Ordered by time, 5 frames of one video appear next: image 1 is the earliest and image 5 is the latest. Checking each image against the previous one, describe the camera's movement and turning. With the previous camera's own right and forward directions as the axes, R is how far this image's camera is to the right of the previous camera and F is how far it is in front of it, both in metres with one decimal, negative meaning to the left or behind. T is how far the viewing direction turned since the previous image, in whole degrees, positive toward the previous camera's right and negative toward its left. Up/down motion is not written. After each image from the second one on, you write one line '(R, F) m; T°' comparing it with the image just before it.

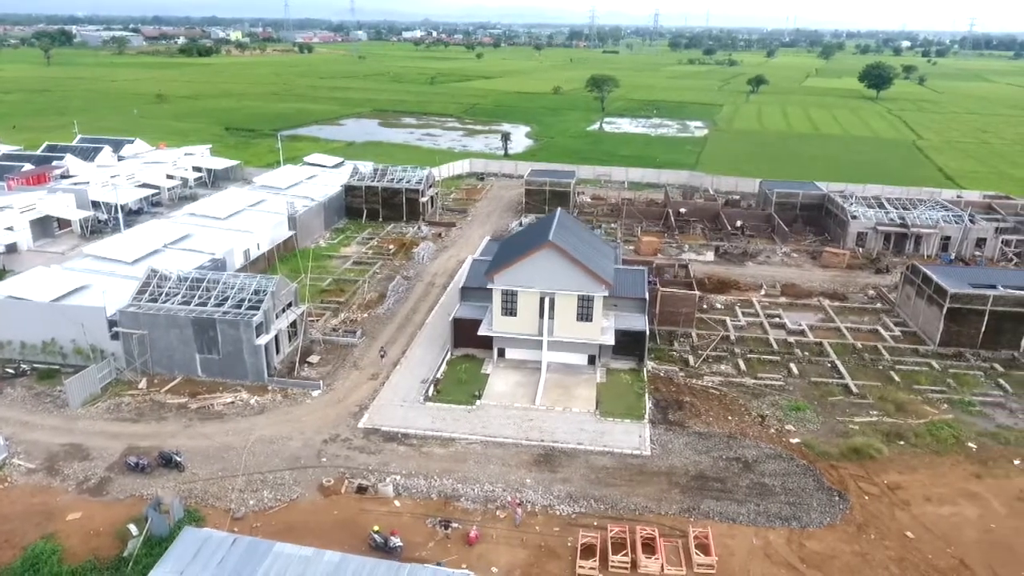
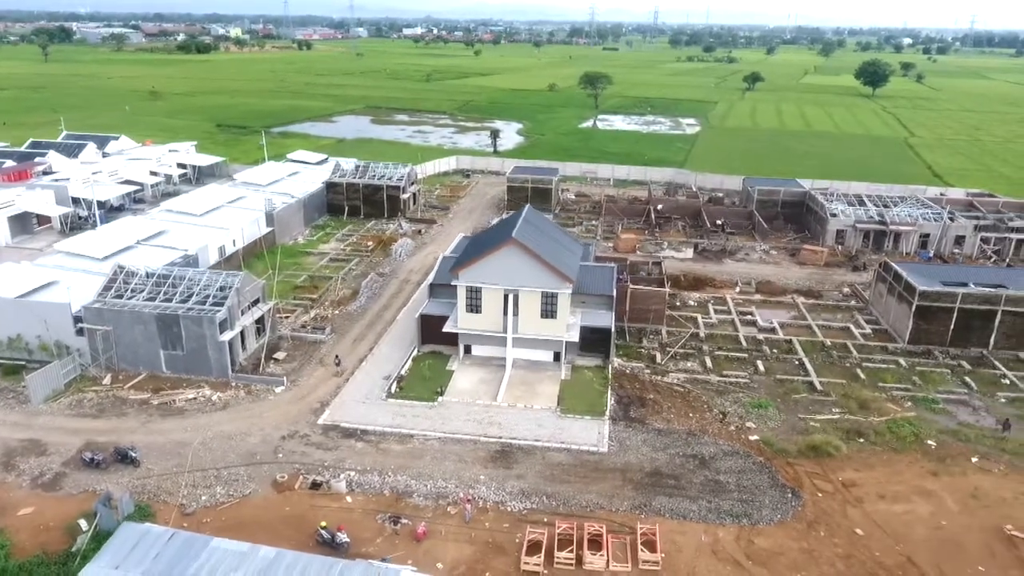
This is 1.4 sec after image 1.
(+1.5, 0.0) m; 0°
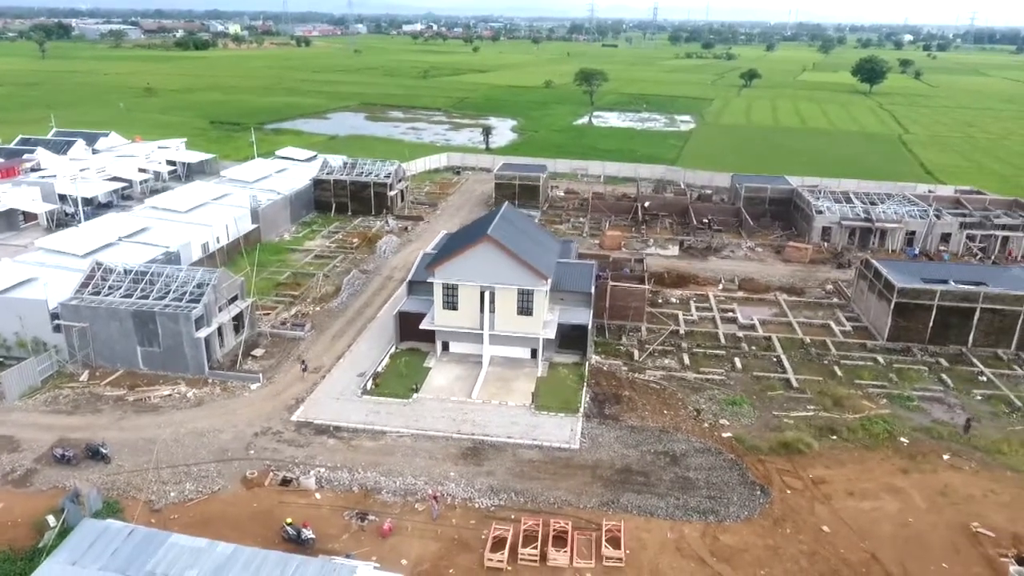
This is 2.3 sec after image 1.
(+0.9, 0.0) m; 0°
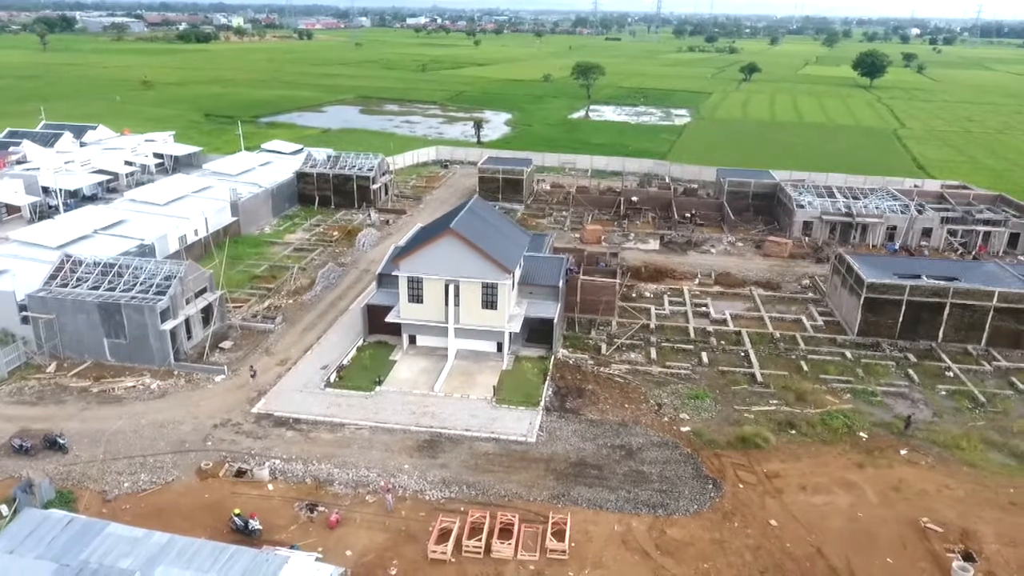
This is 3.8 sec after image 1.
(+1.6, 0.0) m; 0°
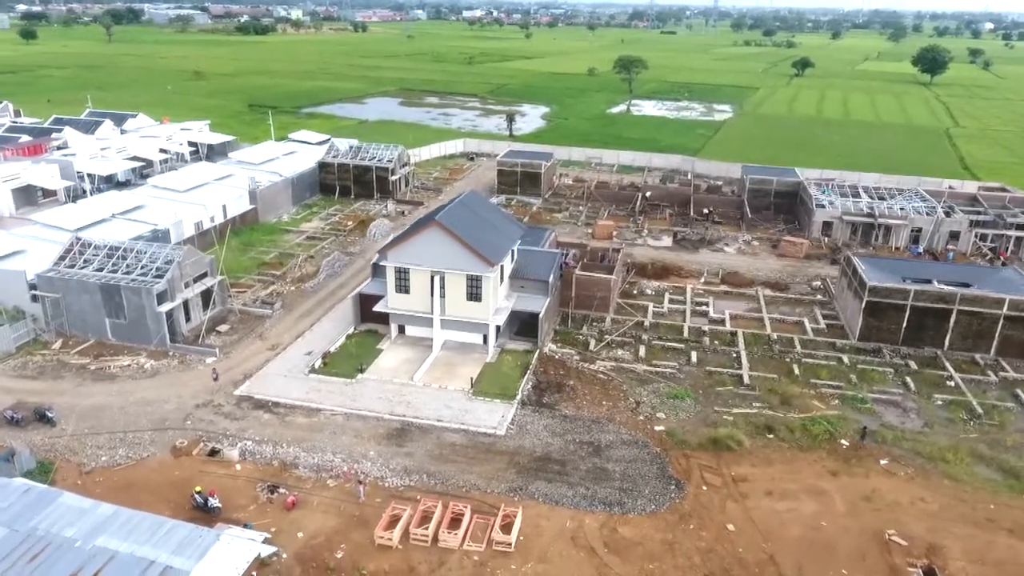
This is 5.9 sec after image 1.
(+2.5, +0.1) m; -4°
